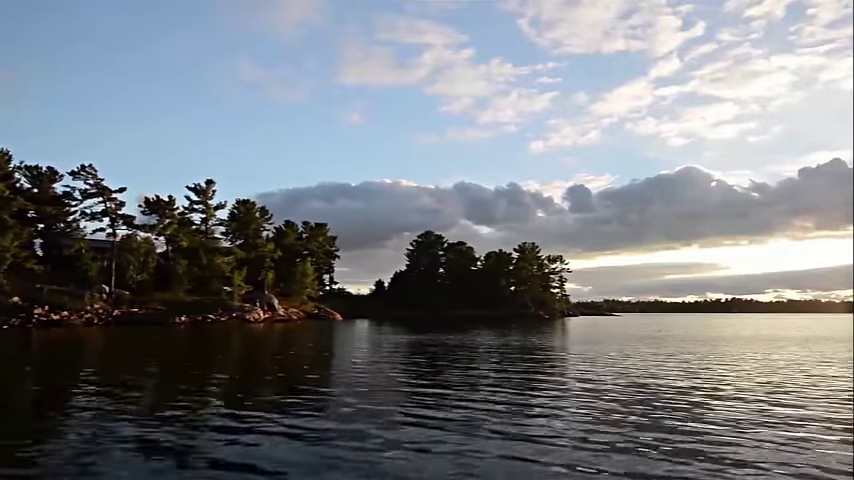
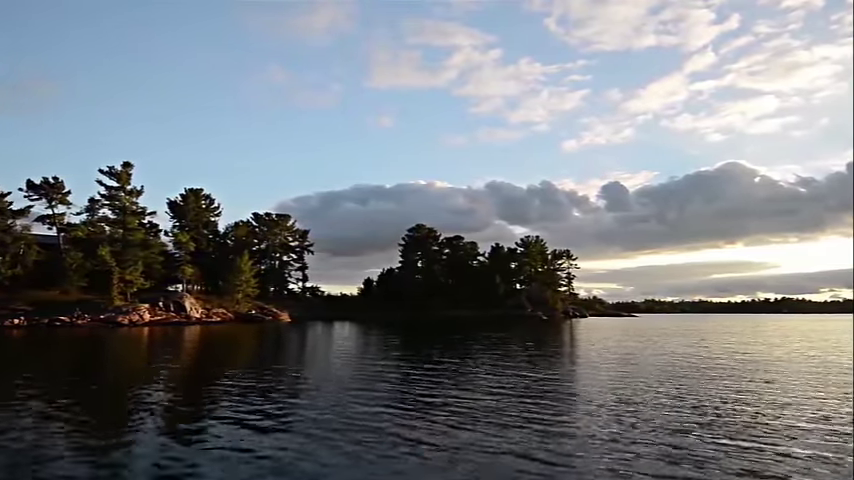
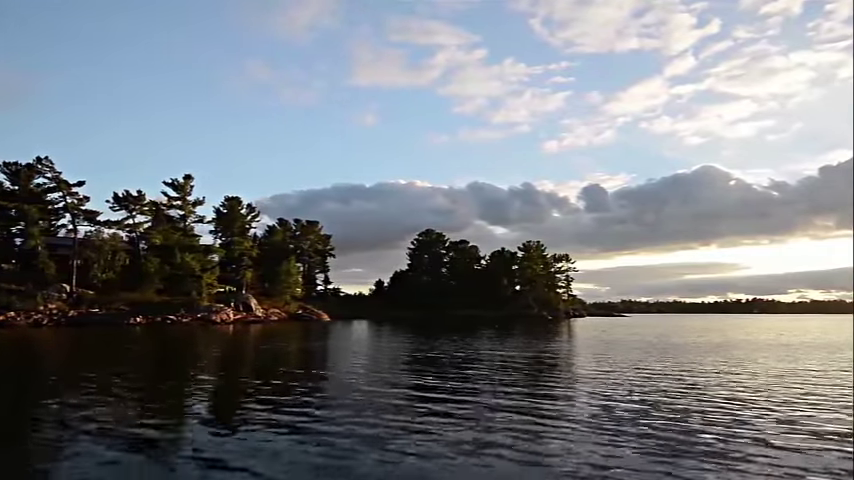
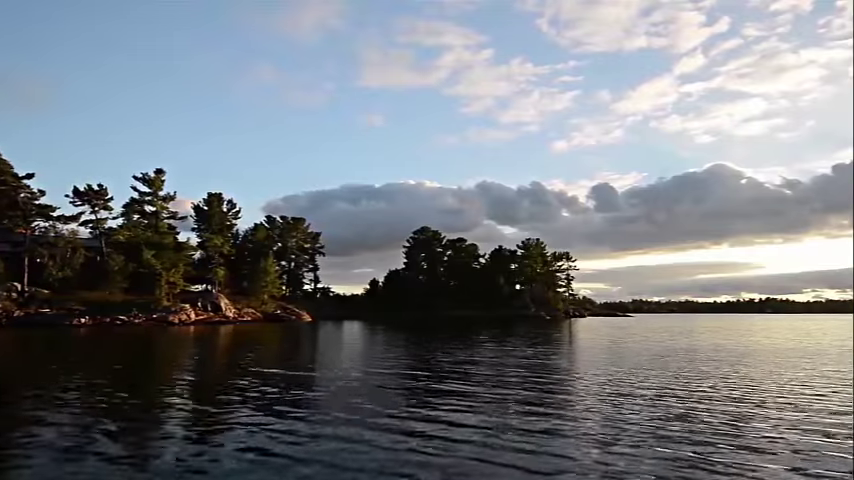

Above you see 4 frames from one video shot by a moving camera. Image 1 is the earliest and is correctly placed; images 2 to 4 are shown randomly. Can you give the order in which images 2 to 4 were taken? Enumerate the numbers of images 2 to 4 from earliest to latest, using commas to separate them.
3, 4, 2
